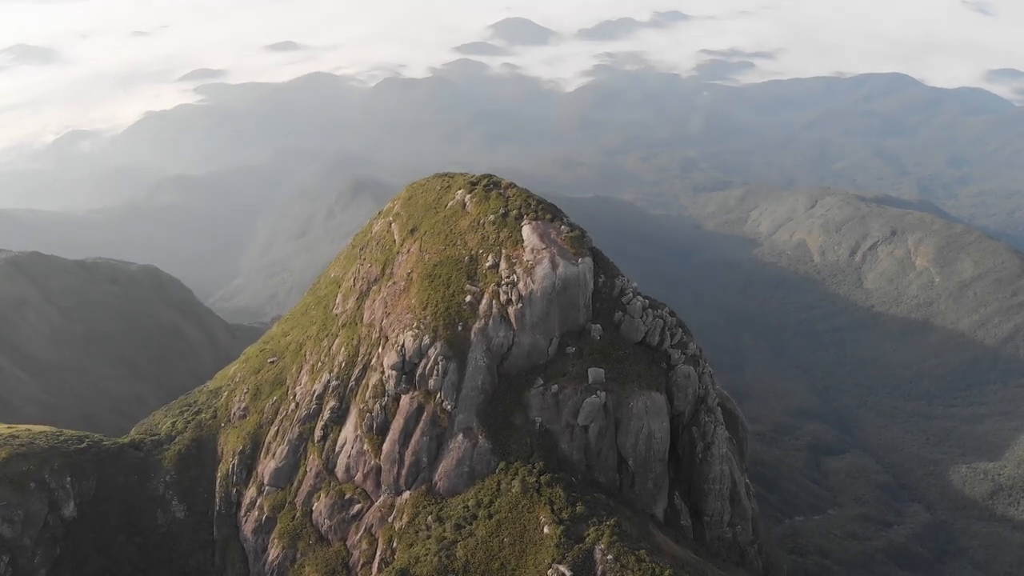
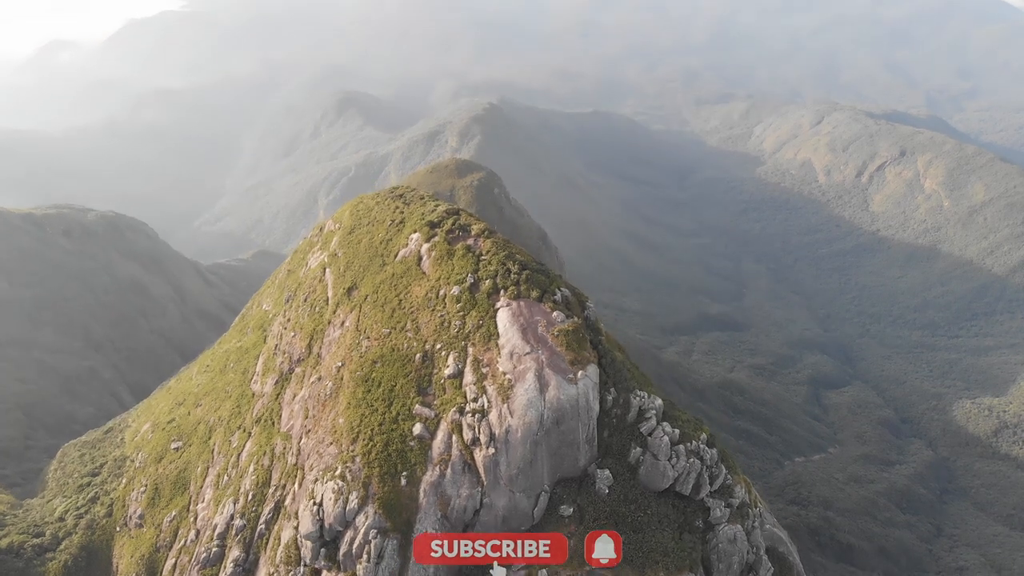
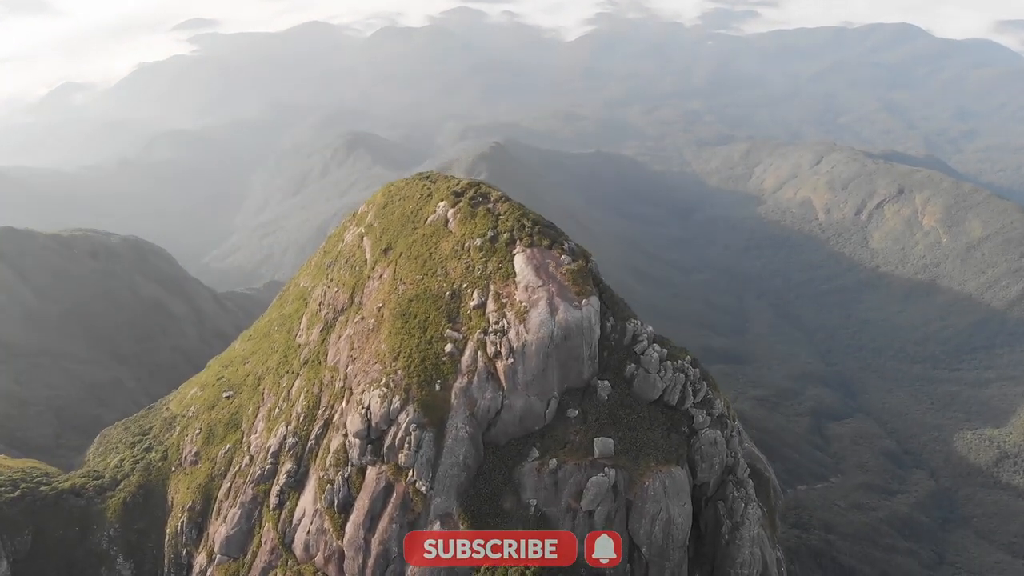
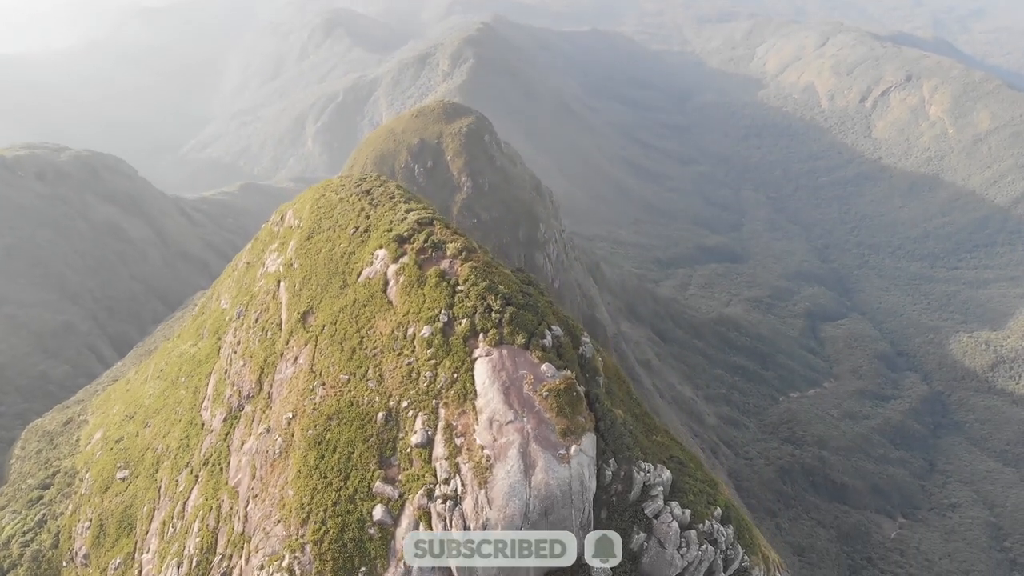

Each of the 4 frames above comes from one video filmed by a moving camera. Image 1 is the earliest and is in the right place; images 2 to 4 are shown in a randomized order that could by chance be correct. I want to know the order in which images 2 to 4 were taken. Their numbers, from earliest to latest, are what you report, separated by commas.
3, 2, 4
